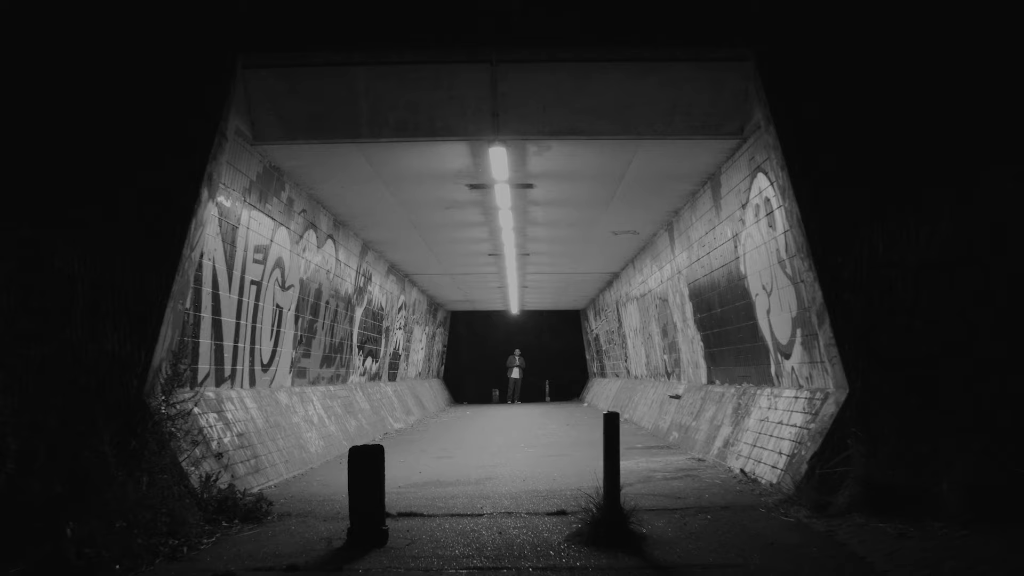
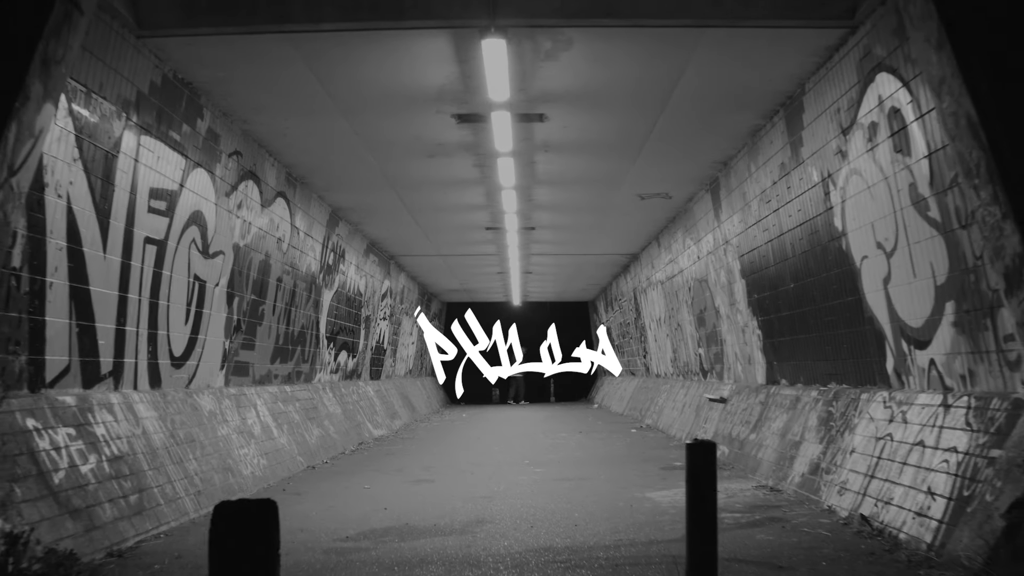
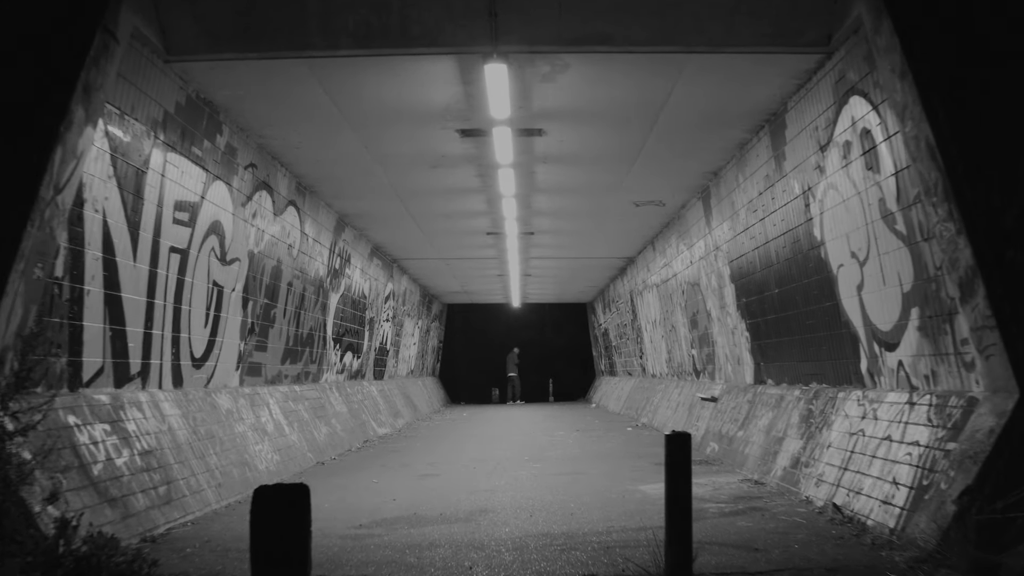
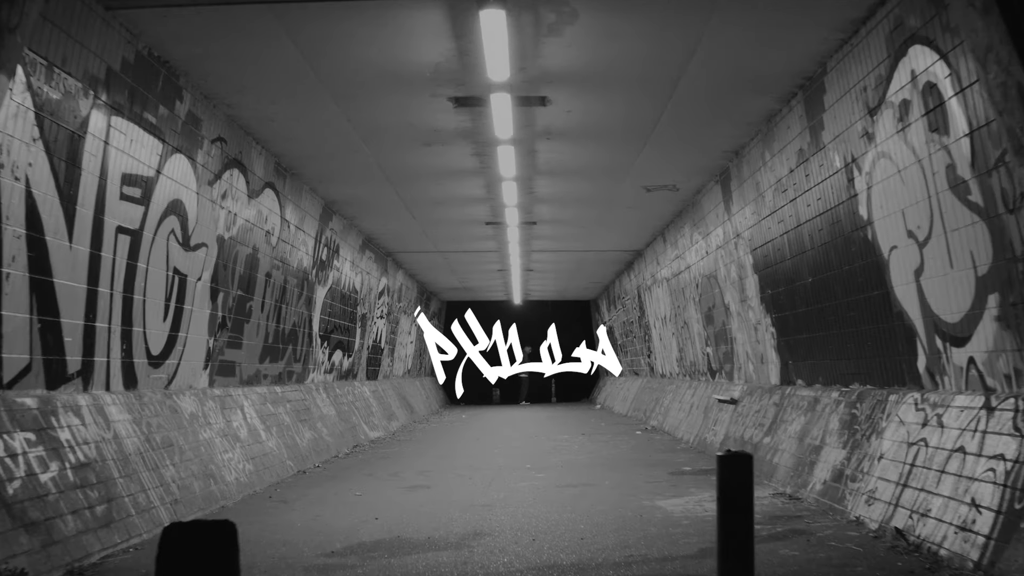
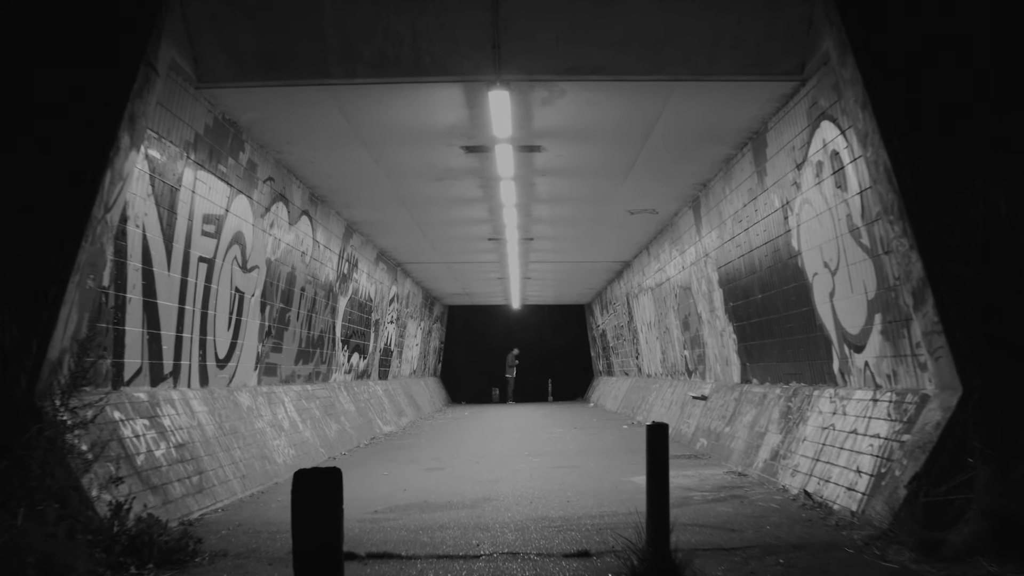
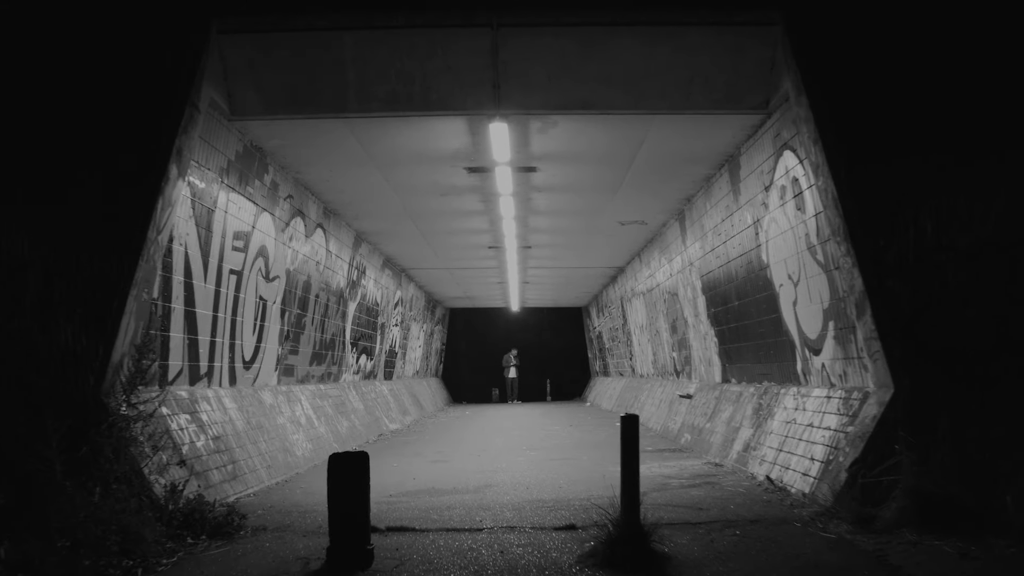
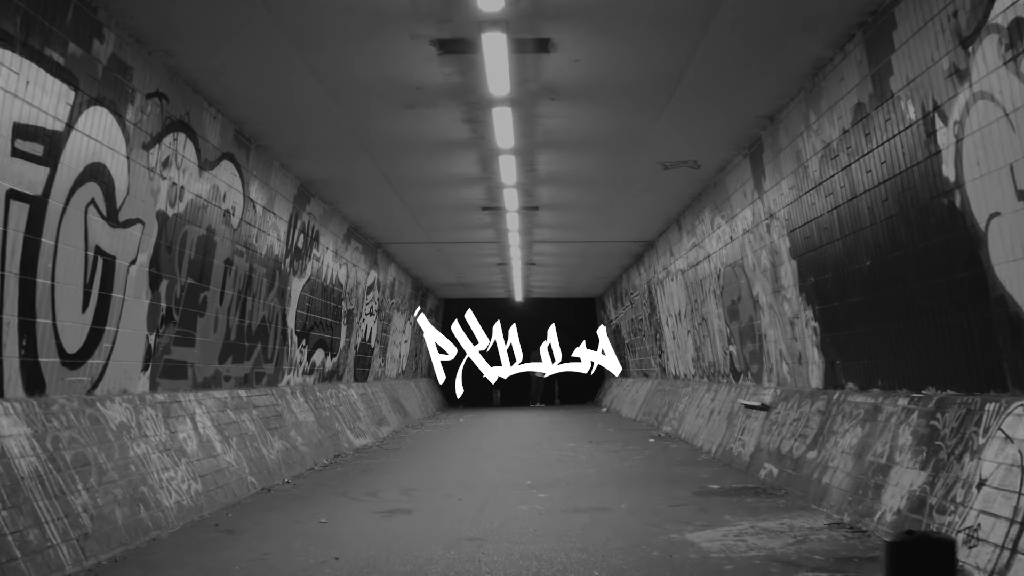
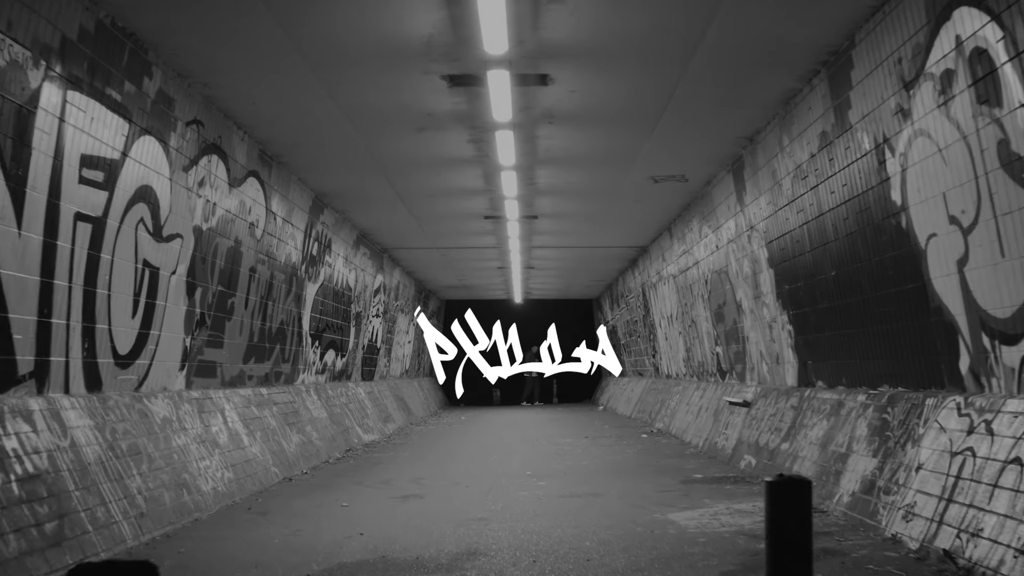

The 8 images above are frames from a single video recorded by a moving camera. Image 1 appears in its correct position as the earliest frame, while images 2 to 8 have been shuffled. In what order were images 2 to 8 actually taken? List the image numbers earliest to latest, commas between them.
6, 5, 3, 2, 4, 8, 7
